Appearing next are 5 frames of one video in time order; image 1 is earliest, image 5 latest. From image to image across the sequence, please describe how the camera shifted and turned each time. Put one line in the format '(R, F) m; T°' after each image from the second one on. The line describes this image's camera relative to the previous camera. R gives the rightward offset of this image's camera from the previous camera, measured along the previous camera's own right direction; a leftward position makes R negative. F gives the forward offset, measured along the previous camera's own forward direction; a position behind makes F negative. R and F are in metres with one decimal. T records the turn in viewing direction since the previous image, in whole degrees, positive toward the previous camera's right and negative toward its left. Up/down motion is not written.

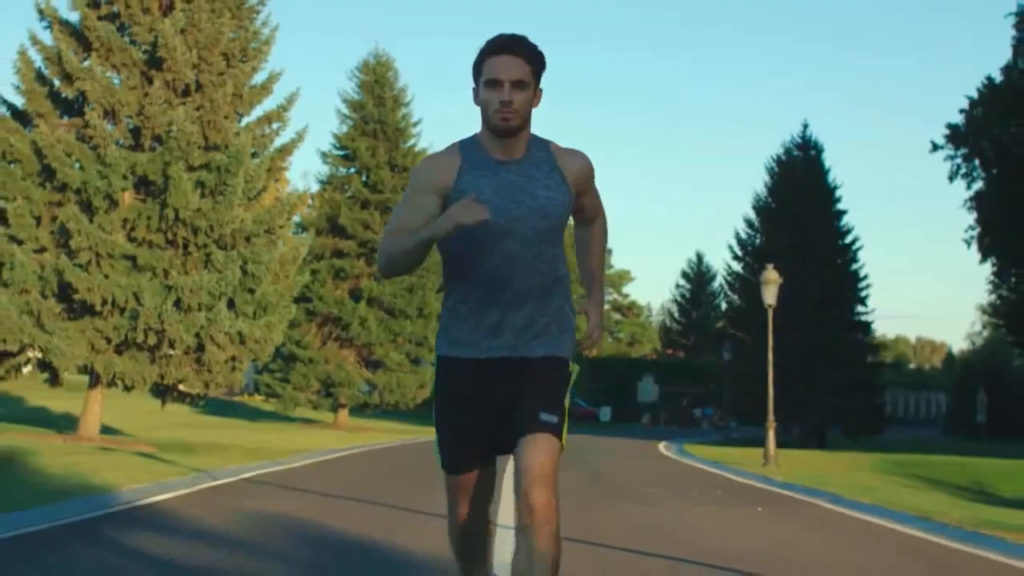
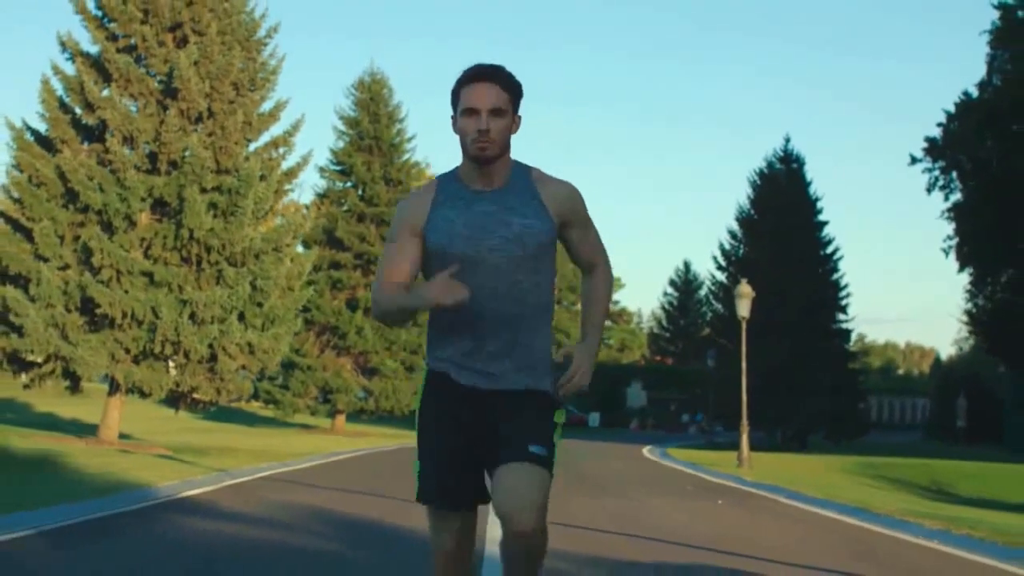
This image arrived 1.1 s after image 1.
(0.0, -1.6) m; 0°
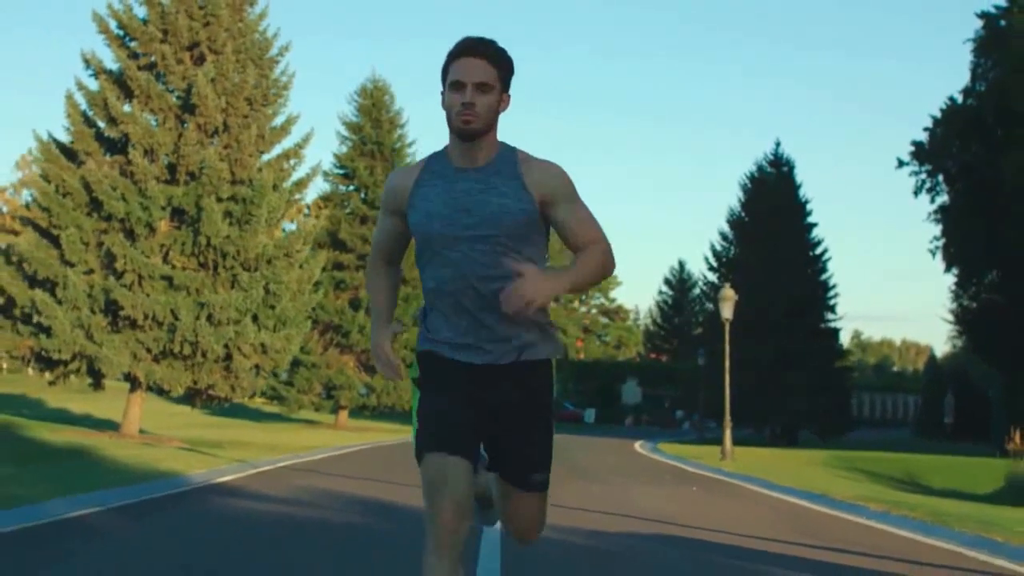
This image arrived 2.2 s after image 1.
(0.0, -1.5) m; 0°
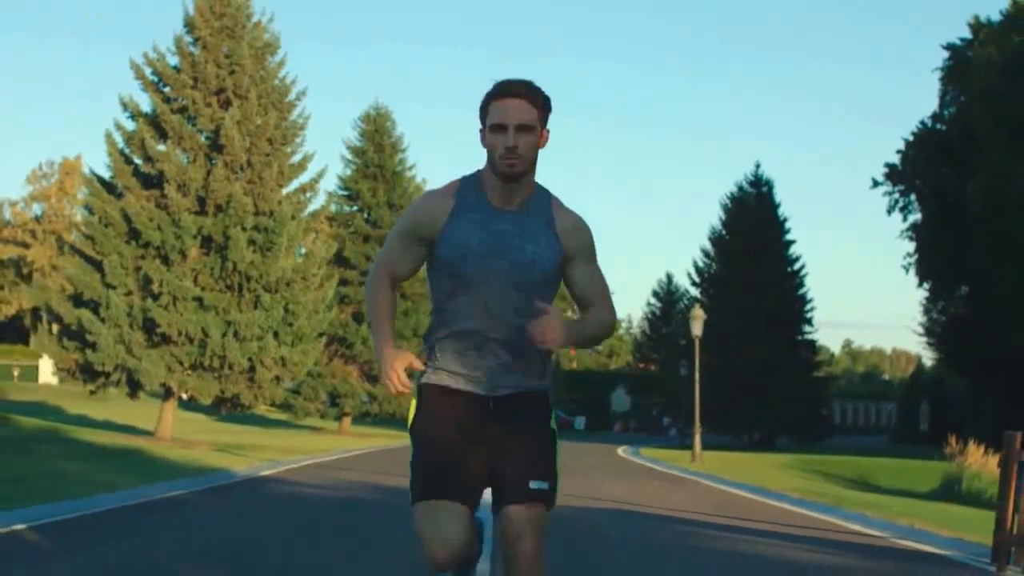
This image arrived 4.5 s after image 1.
(0.0, -2.9) m; 0°
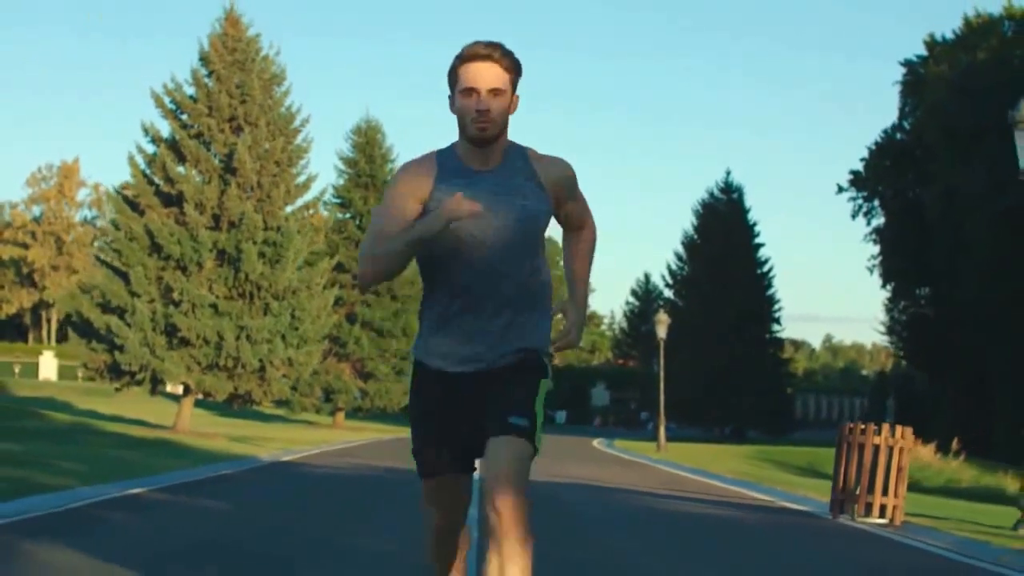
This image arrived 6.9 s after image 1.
(0.0, -3.1) m; +1°
